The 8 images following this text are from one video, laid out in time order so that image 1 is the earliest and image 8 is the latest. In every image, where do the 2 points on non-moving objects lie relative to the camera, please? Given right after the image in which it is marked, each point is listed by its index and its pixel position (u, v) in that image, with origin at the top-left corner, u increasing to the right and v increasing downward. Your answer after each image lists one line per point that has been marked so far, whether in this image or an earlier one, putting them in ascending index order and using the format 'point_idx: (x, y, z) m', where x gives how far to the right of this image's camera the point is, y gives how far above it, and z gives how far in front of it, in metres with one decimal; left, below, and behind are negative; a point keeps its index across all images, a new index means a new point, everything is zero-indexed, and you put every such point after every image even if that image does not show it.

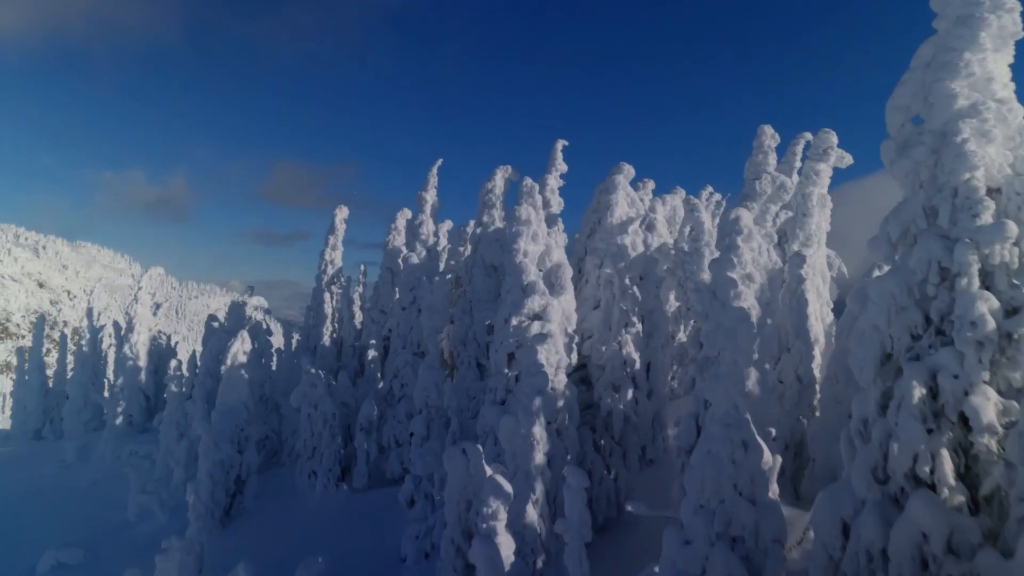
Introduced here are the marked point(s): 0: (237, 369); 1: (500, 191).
0: (-4.3, -1.3, +11.1) m
1: (-0.2, +1.4, +10.2) m
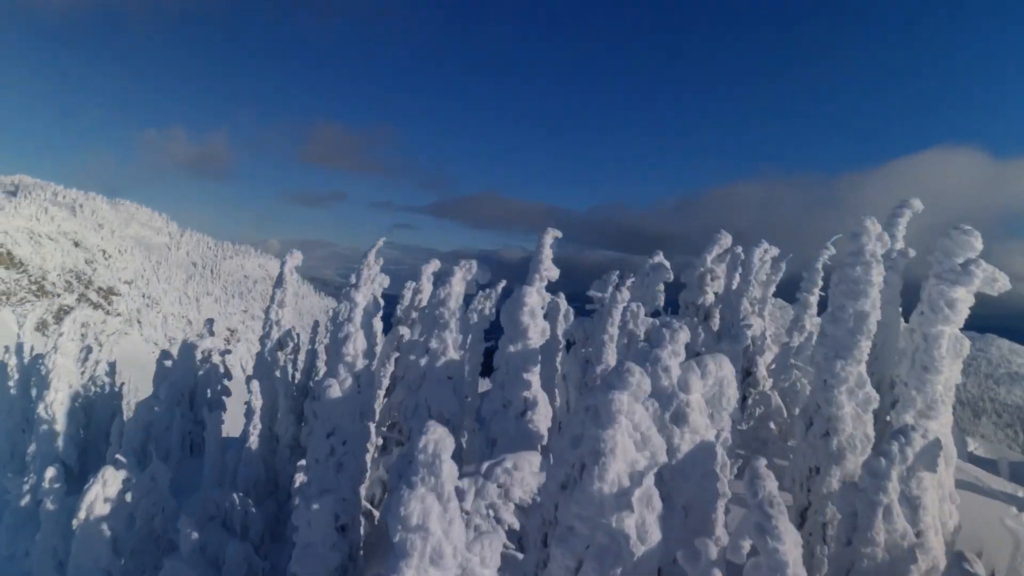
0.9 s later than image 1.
0: (-4.7, -2.7, +8.1) m
1: (-0.5, -0.1, +6.9) m
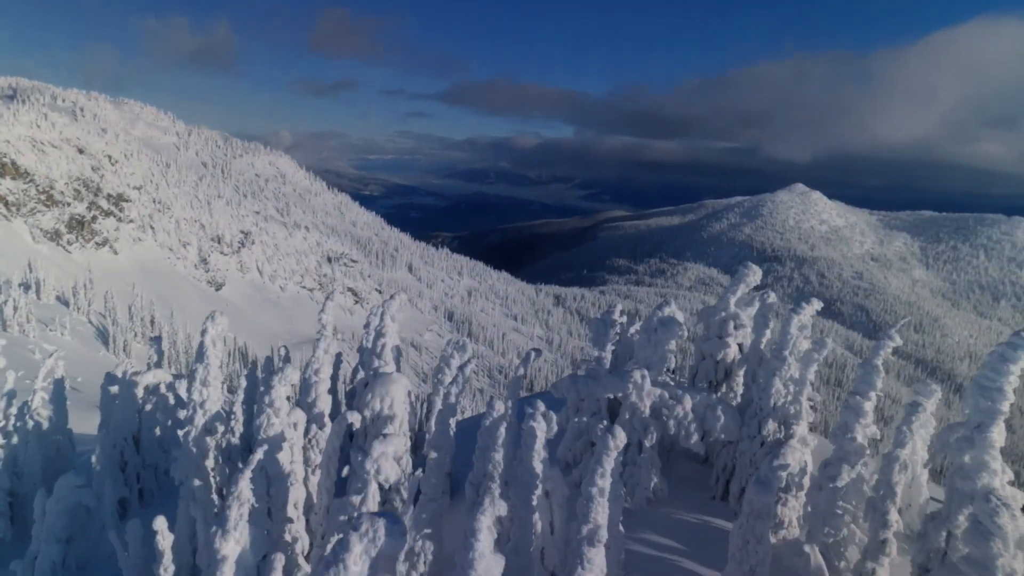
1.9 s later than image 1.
0: (-5.1, -4.3, +6.3) m
1: (-1.0, -2.0, +4.6) m
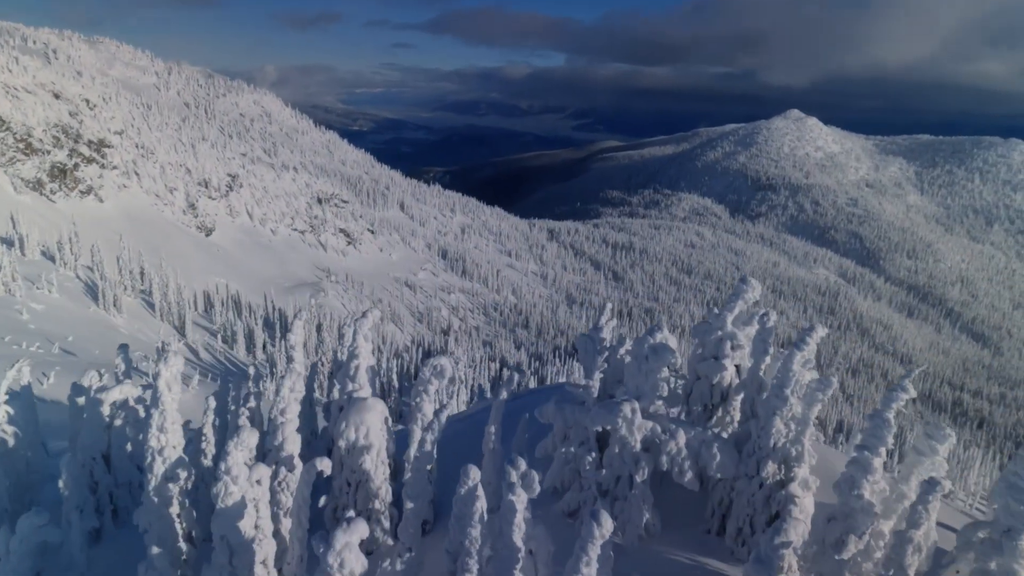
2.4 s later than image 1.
0: (-5.3, -5.2, +5.8) m
1: (-1.2, -2.9, +4.0) m
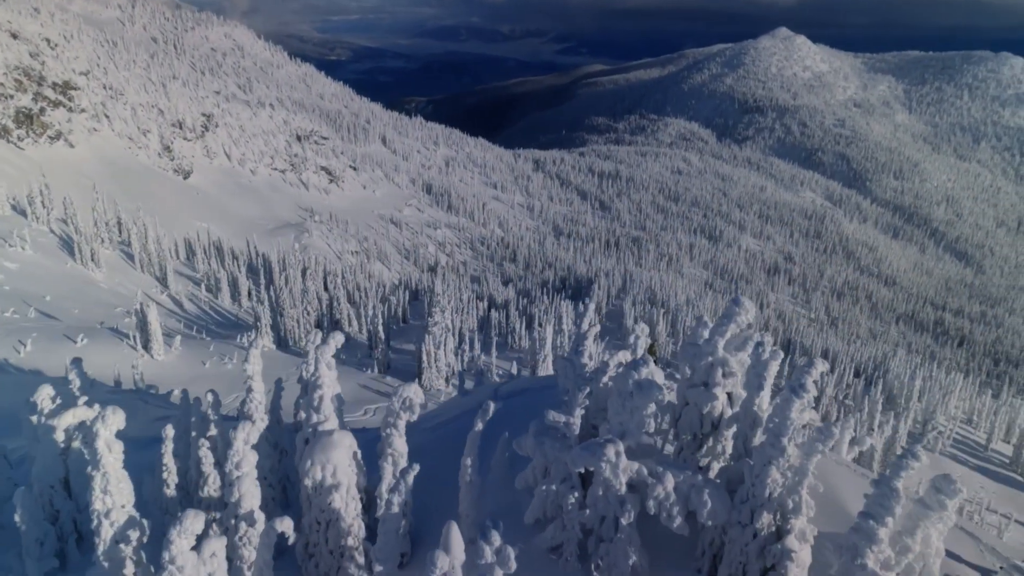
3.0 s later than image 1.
0: (-5.4, -6.1, +5.4) m
1: (-1.4, -3.9, +3.4) m
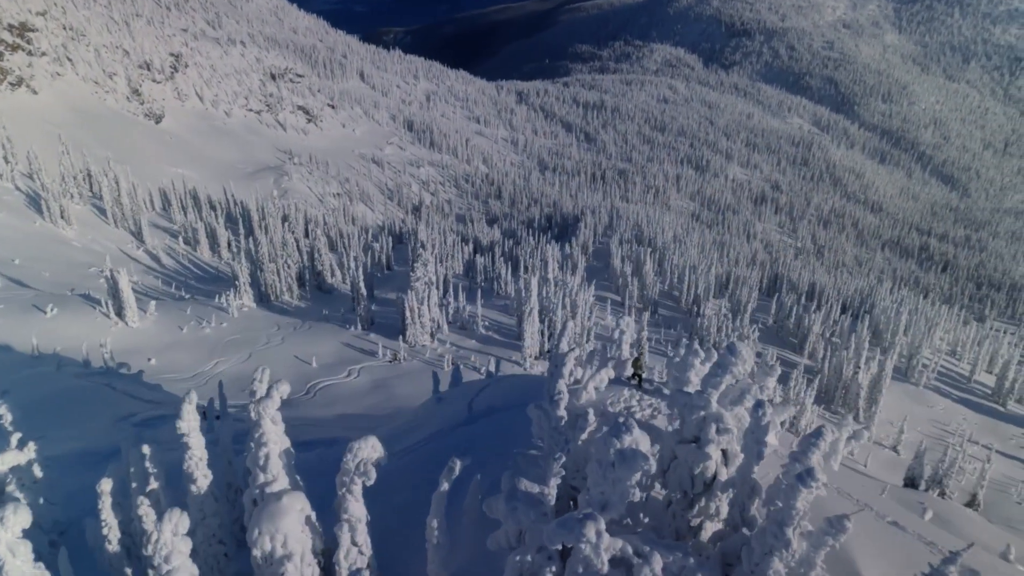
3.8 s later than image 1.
0: (-5.6, -7.2, +4.7) m
1: (-1.6, -5.0, +2.5) m
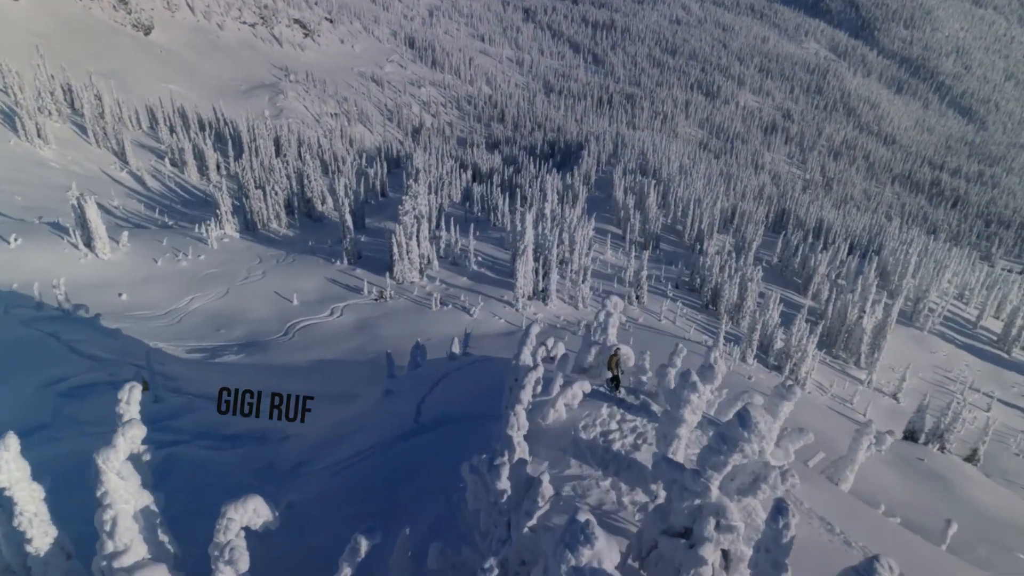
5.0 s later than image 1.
0: (-6.4, -7.7, +3.0) m
1: (-2.4, -5.8, +0.6) m
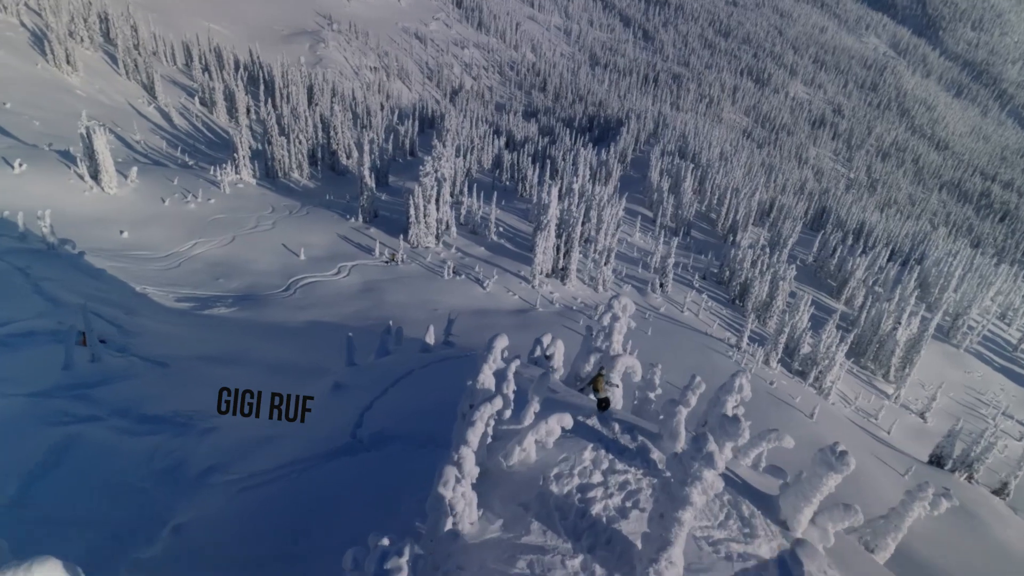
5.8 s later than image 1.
0: (-7.7, -7.2, +1.1) m
1: (-3.5, -5.9, -1.4) m
